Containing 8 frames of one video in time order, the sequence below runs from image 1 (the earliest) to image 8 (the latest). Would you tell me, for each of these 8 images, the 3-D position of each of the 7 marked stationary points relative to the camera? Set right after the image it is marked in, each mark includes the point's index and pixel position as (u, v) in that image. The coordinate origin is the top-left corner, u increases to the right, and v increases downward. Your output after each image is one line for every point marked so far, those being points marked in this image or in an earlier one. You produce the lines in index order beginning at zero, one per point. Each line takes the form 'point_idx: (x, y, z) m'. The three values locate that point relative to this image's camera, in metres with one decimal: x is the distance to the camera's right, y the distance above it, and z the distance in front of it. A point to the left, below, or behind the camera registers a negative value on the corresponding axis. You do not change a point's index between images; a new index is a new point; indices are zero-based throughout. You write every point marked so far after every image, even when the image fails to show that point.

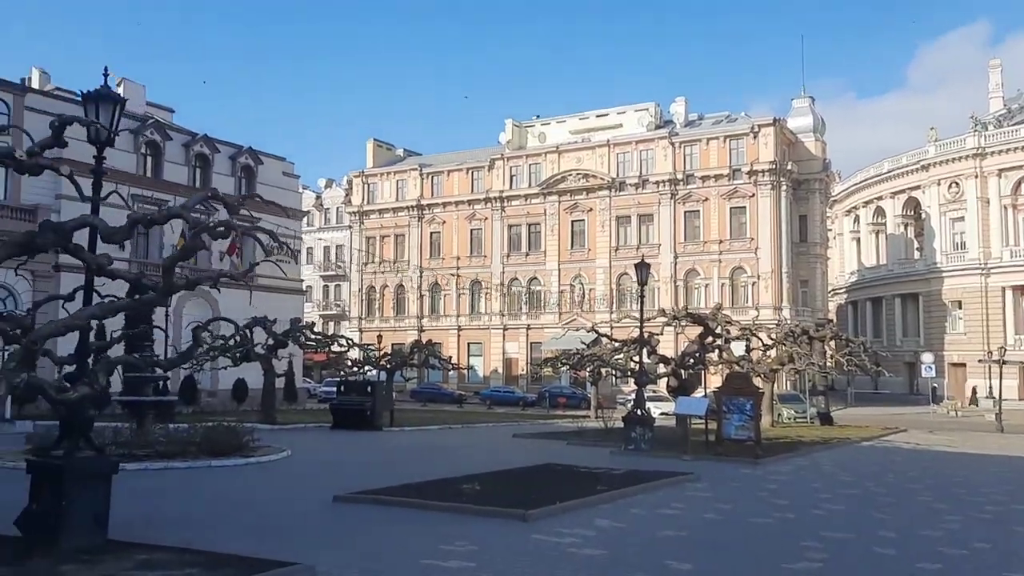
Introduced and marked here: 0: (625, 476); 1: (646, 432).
0: (+1.8, -3.0, +13.9) m
1: (+2.9, -3.1, +18.9) m
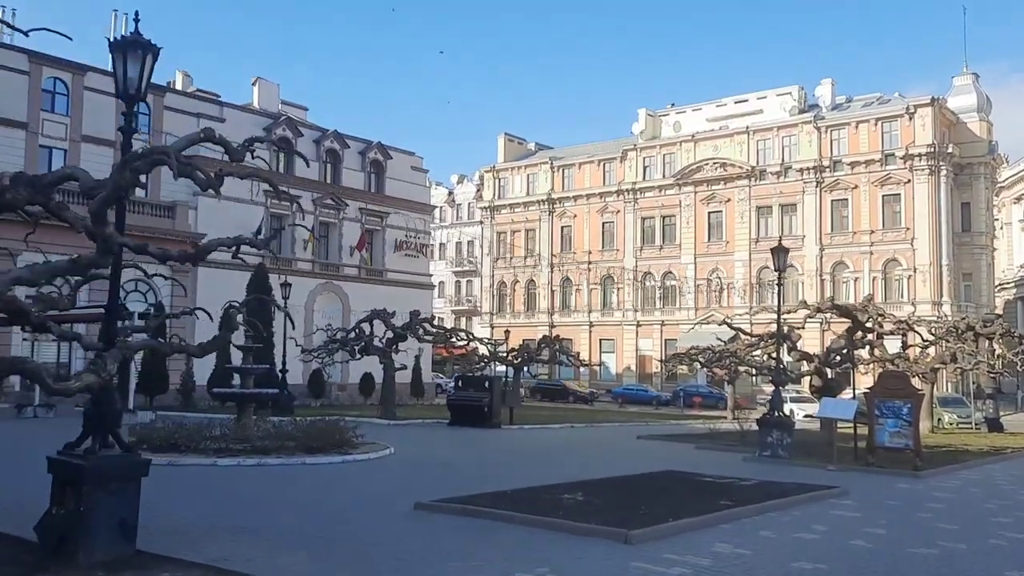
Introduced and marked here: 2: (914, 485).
0: (+3.3, -2.7, +12.0) m
1: (+5.2, -2.8, +16.8) m
2: (+6.2, -3.1, +13.7) m
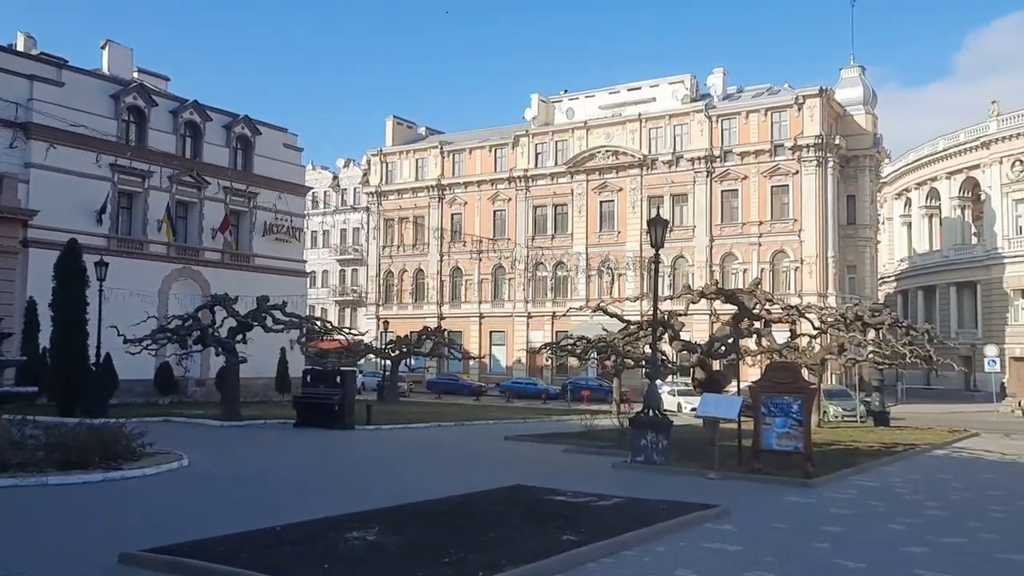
0: (+1.1, -2.4, +9.5) m
1: (+2.4, -2.5, +14.5) m
2: (+3.8, -2.8, +11.5) m
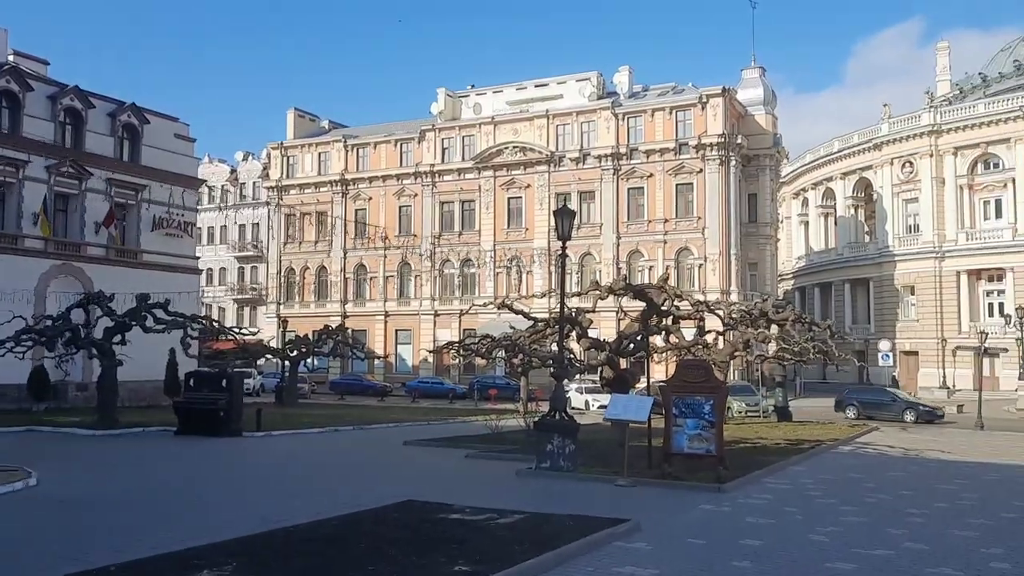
0: (+0.1, -2.4, +8.7) m
1: (+0.9, -2.4, +13.7) m
2: (+2.5, -2.7, +10.9) m
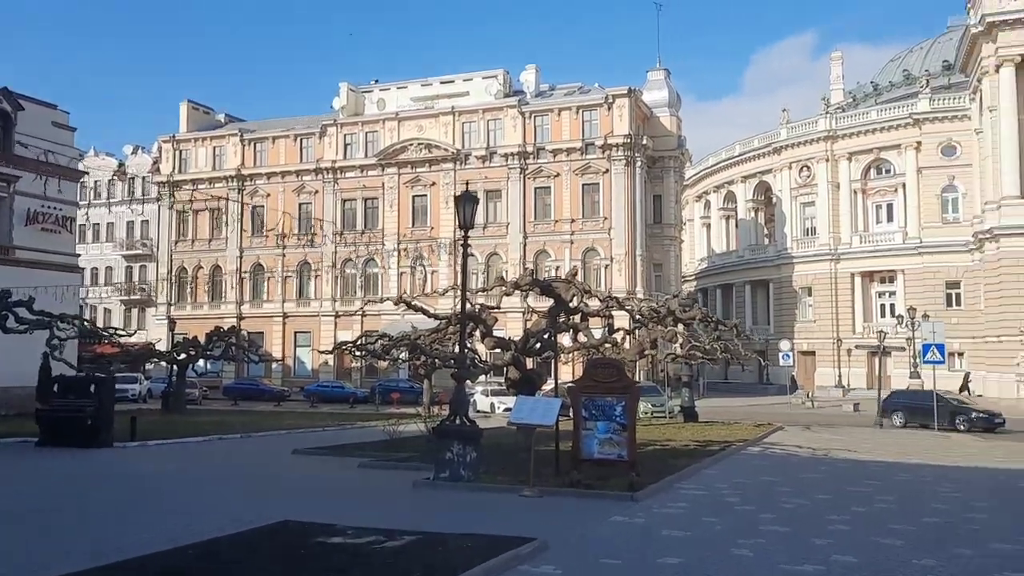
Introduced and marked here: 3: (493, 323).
0: (-0.9, -2.2, +7.5) m
1: (-0.6, -2.3, +12.6) m
2: (+1.3, -2.6, +9.9) m
3: (-0.4, -0.7, +18.3) m
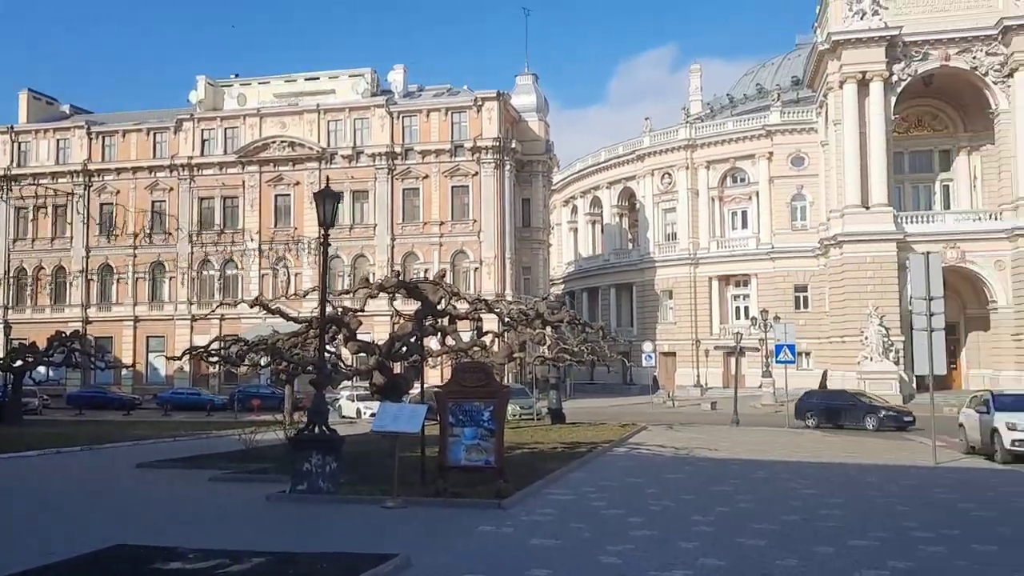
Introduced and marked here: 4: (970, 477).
0: (-2.0, -2.2, +6.8) m
1: (-2.5, -2.3, +11.9) m
2: (-0.1, -2.6, +9.6) m
3: (-3.1, -0.8, +17.6) m
4: (+8.1, -3.4, +15.7) m
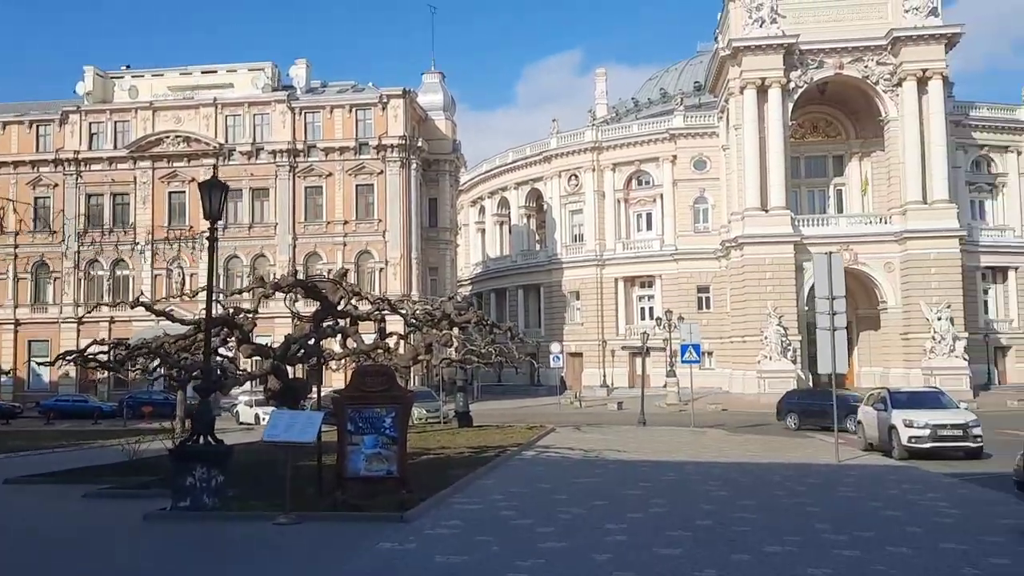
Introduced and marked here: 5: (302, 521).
0: (-2.7, -2.2, +6.0) m
1: (-3.7, -2.3, +11.0) m
2: (-1.1, -2.6, +8.9) m
3: (-4.9, -0.8, +16.6) m
4: (+6.5, -3.4, +15.9) m
5: (-2.4, -2.7, +10.3) m
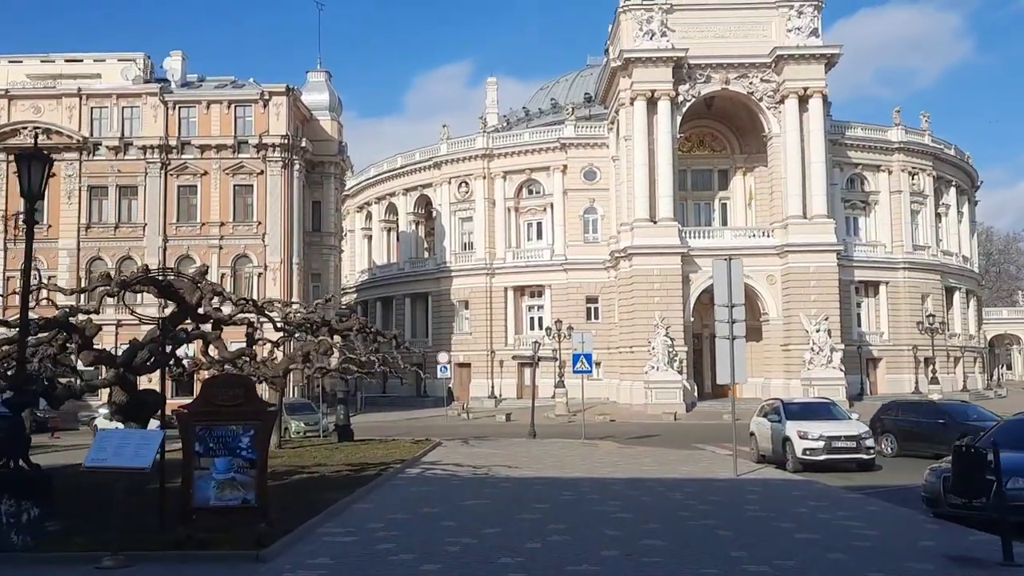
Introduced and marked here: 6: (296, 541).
0: (-3.3, -2.1, +4.2) m
1: (-5.0, -2.3, +9.1) m
2: (-2.2, -2.5, +7.3) m
3: (-6.8, -0.7, +14.5) m
4: (+4.5, -3.5, +15.1) m
5: (-3.6, -2.6, +8.5) m
6: (-2.3, -2.7, +9.6) m
